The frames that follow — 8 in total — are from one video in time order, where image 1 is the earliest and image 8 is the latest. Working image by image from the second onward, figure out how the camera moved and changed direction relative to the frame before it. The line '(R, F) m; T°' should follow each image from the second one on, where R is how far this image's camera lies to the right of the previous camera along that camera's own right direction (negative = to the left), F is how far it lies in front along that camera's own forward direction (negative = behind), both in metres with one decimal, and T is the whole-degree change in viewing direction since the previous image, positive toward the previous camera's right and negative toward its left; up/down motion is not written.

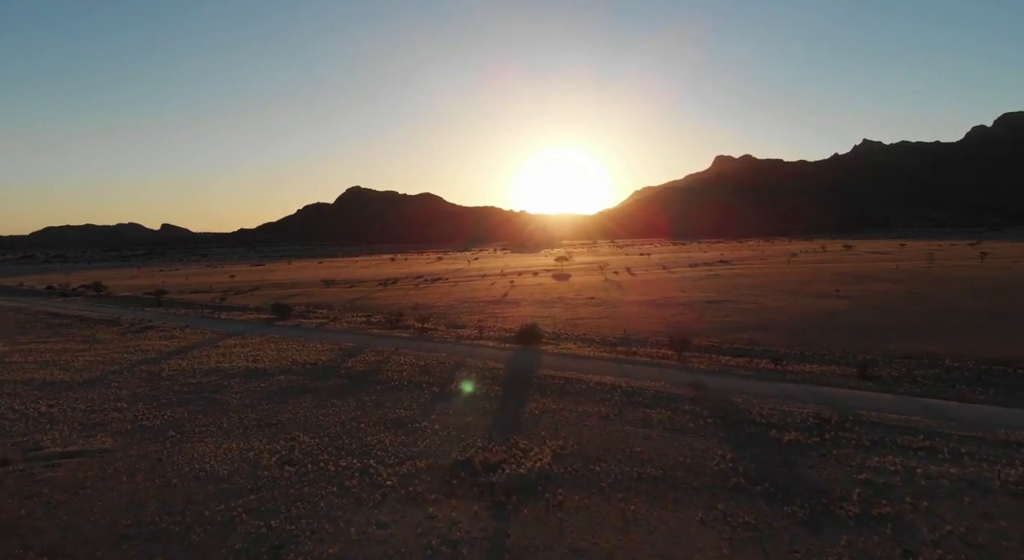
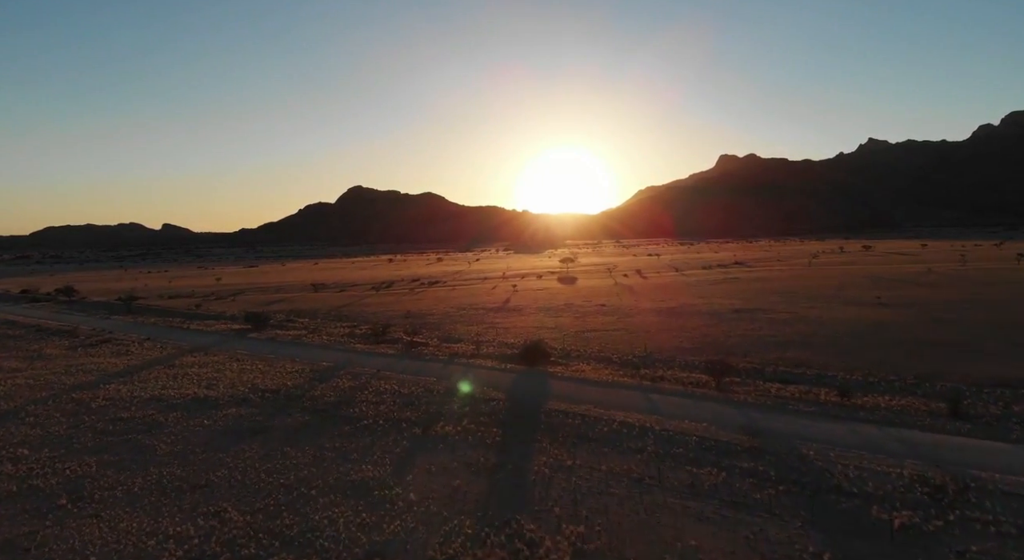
(0.0, +4.0) m; 0°
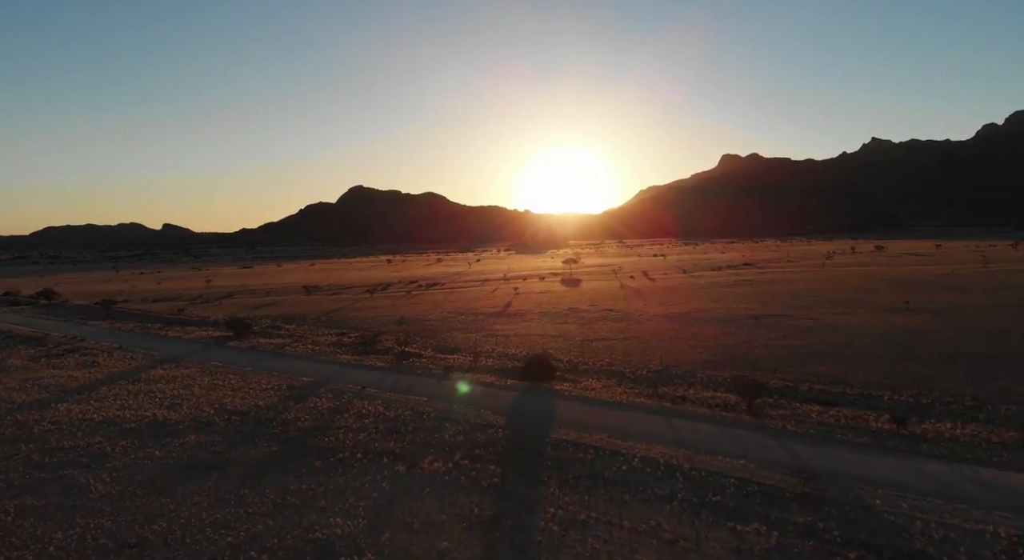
(0.0, +2.4) m; 0°
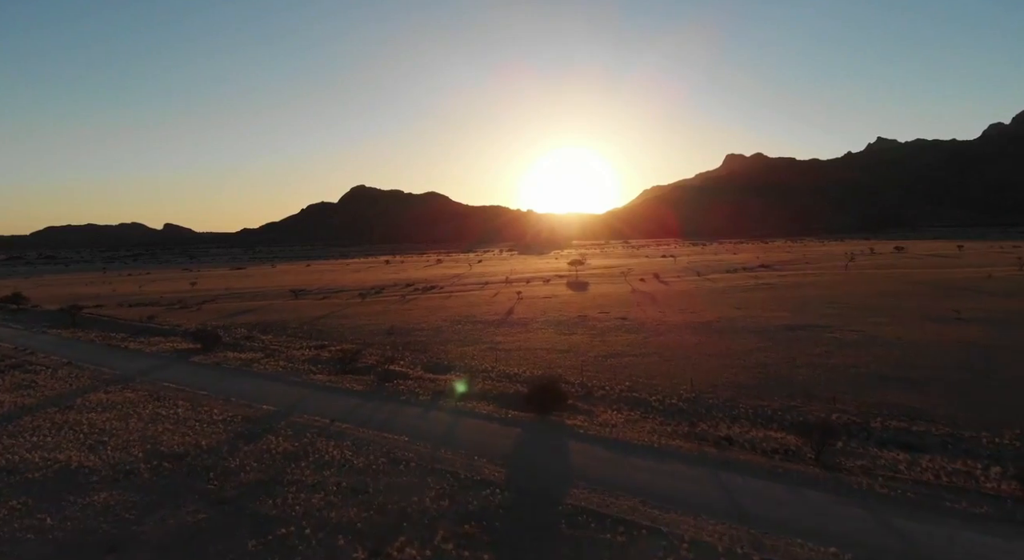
(0.0, +3.5) m; 0°
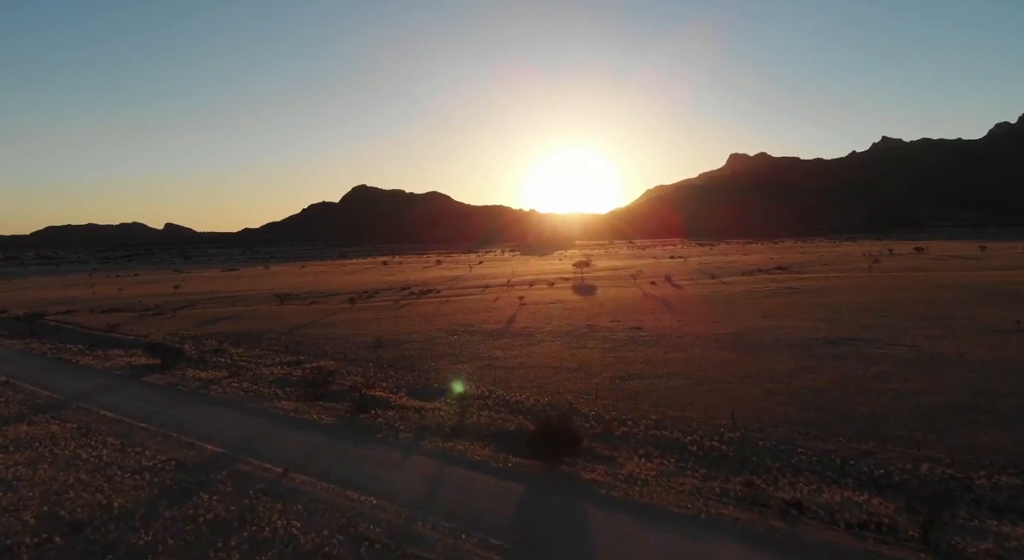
(0.0, +3.3) m; 0°
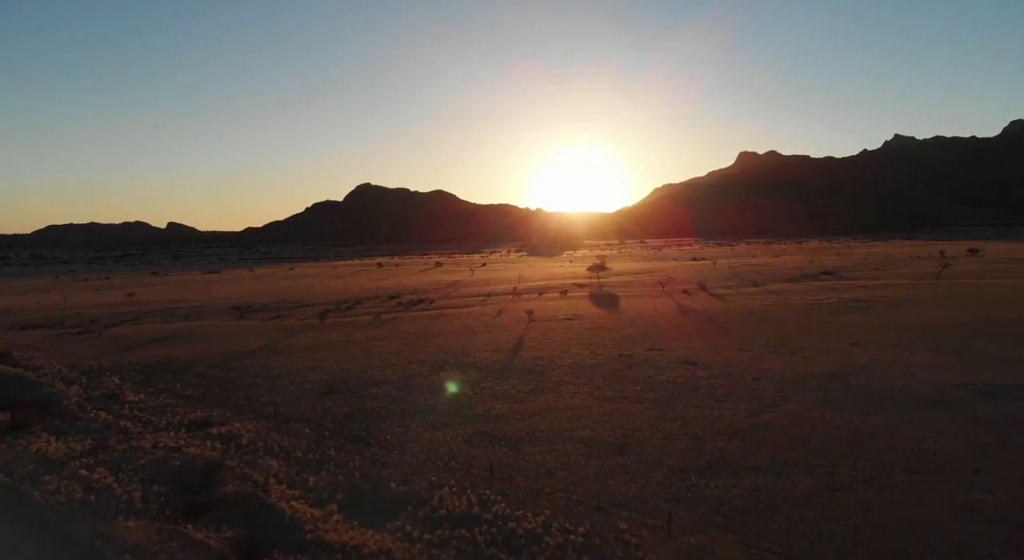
(0.0, +7.4) m; -1°
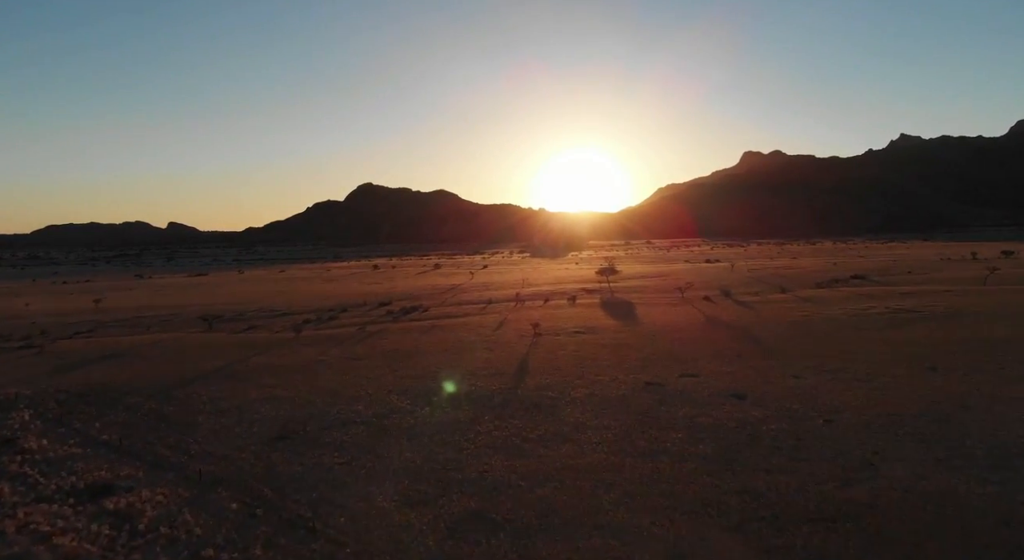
(0.0, +4.0) m; 0°
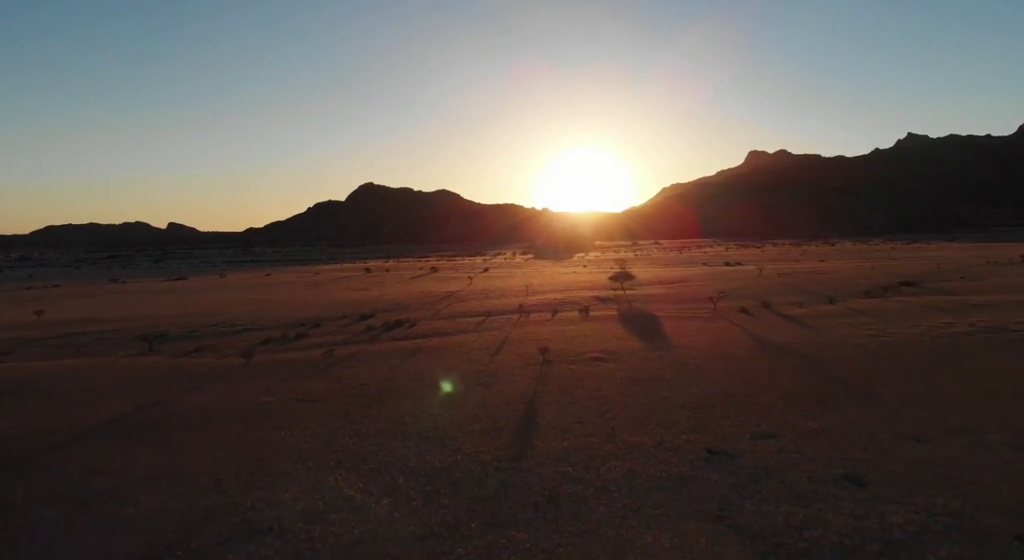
(0.0, +5.4) m; 0°
